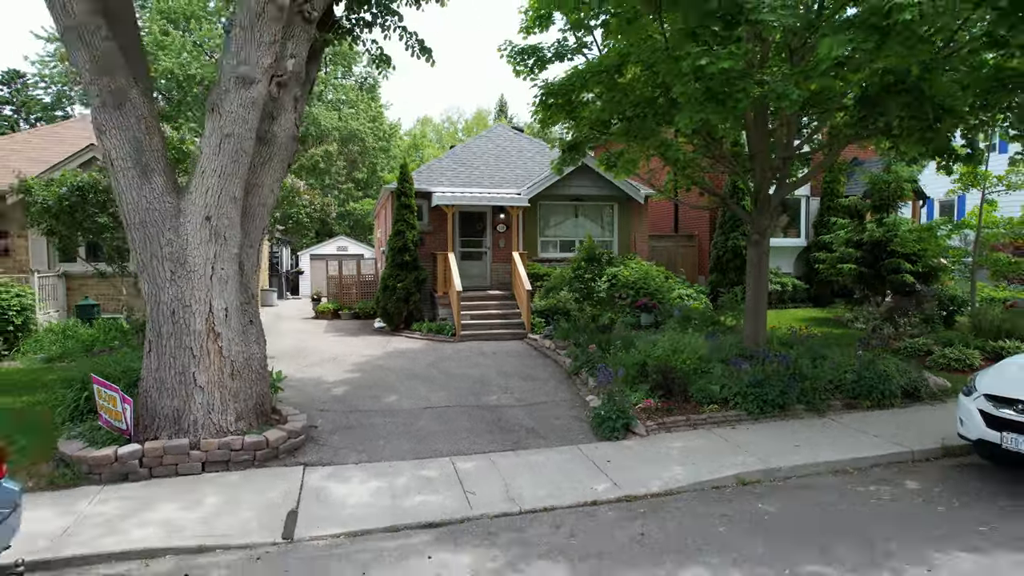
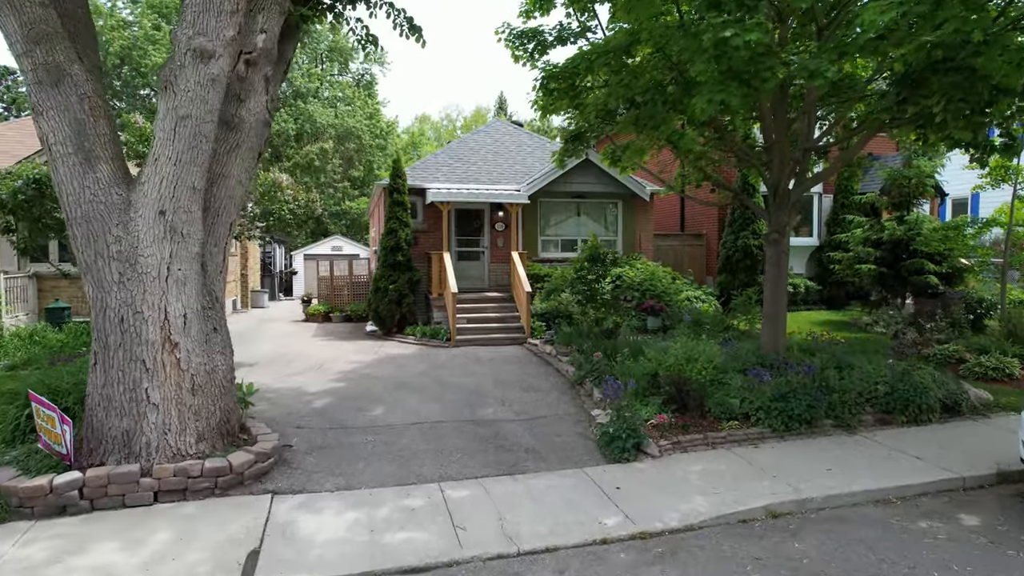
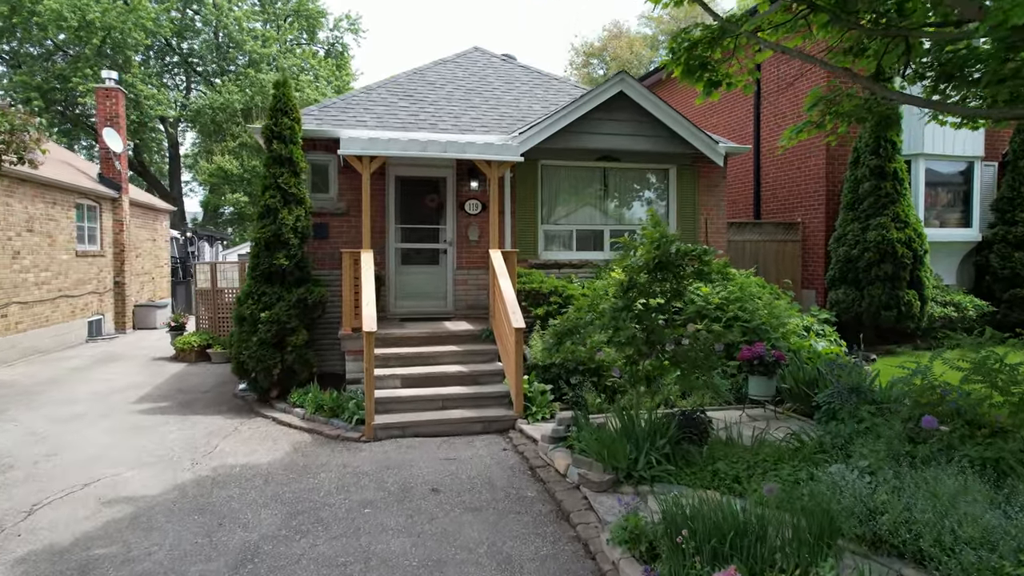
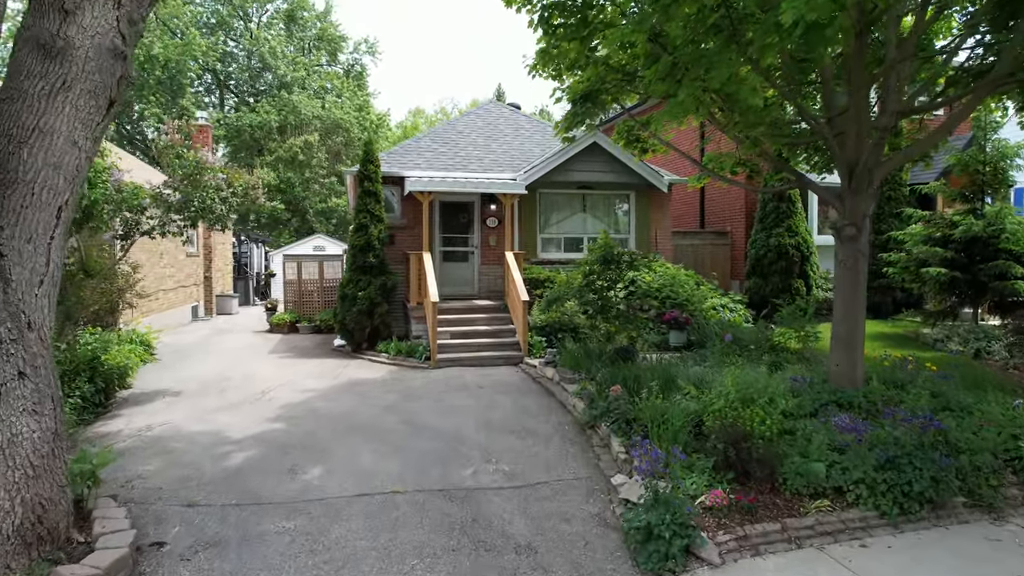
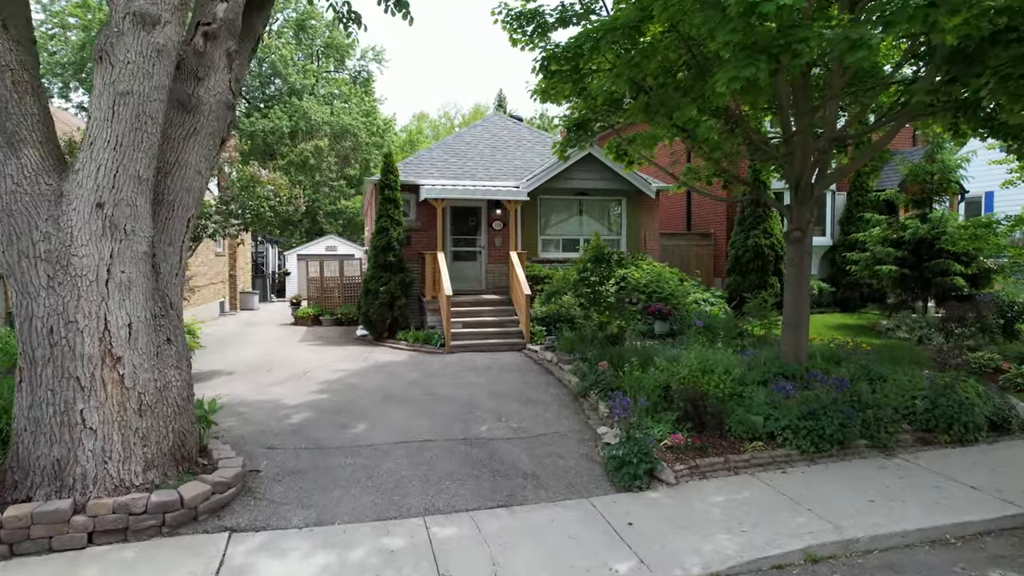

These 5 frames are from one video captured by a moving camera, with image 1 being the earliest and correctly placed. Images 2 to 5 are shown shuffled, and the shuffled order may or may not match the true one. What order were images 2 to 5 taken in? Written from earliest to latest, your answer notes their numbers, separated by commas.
2, 5, 4, 3
